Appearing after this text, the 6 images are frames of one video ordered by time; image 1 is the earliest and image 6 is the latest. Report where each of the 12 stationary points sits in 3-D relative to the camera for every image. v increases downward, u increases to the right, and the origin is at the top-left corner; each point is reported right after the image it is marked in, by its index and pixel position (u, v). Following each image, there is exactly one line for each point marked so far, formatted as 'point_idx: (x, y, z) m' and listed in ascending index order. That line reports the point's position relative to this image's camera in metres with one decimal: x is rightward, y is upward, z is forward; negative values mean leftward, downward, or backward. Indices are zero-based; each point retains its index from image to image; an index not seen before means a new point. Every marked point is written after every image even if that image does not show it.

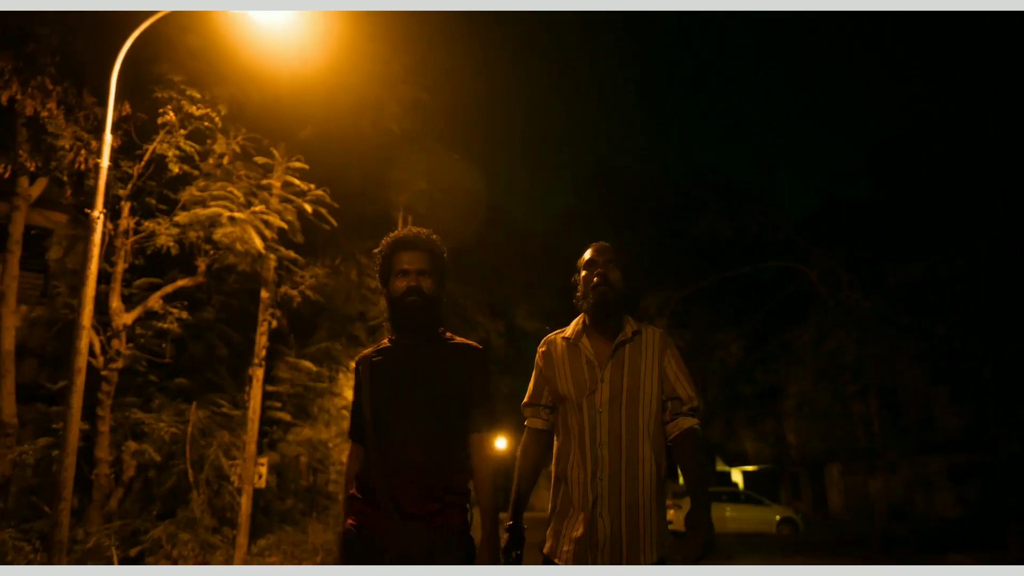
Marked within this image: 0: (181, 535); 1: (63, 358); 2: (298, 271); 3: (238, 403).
0: (-4.6, -3.6, +13.4) m
1: (-6.9, -1.1, +14.4) m
2: (-3.2, +0.2, +14.2) m
3: (-4.4, -1.9, +15.1) m
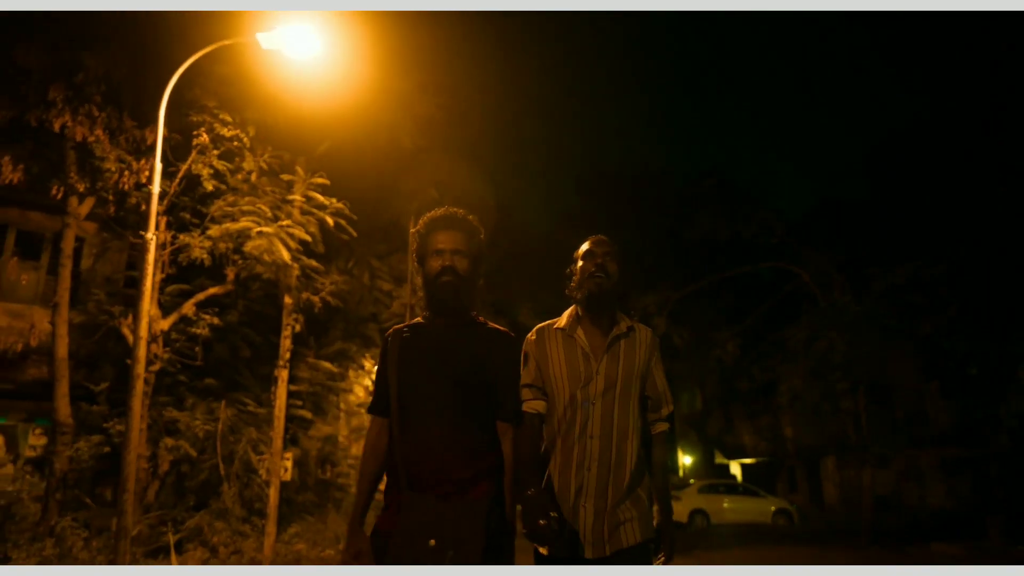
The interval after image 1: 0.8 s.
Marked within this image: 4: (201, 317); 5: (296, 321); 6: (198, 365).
0: (-4.5, -3.7, +14.2) m
1: (-6.8, -1.2, +15.2) m
2: (-3.1, +0.1, +15.0) m
3: (-4.3, -2.0, +15.9) m
4: (-4.7, -0.5, +14.3) m
5: (-3.4, -0.6, +14.8) m
6: (-5.1, -1.3, +15.3) m
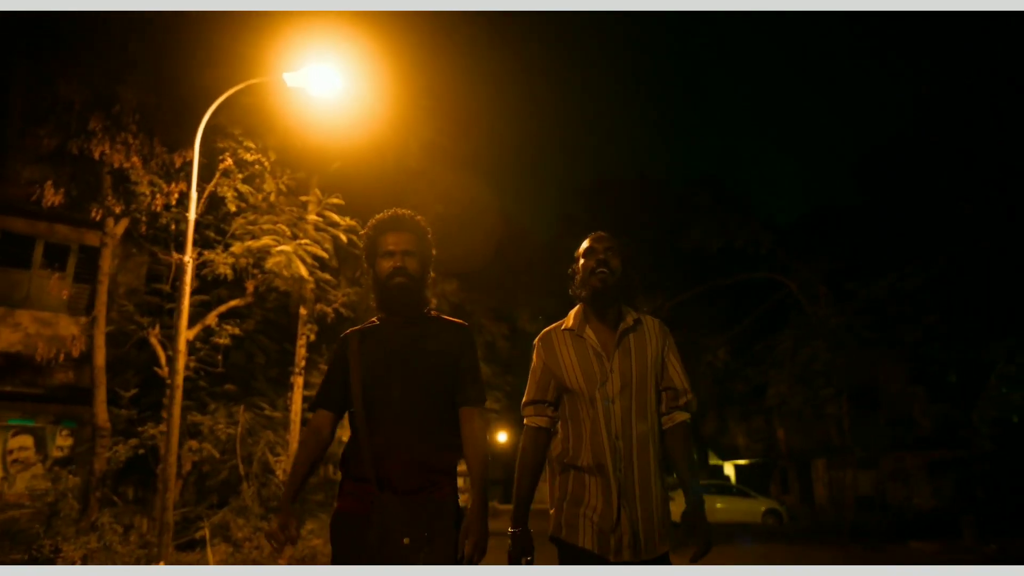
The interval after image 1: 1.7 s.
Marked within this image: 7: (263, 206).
0: (-4.5, -3.8, +15.0) m
1: (-6.8, -1.4, +16.0) m
2: (-3.1, 0.0, +15.7) m
3: (-4.3, -2.1, +16.7) m
4: (-4.7, -0.7, +15.1) m
5: (-3.4, -0.7, +15.6) m
6: (-5.1, -1.5, +16.0) m
7: (-4.0, +1.3, +14.8) m
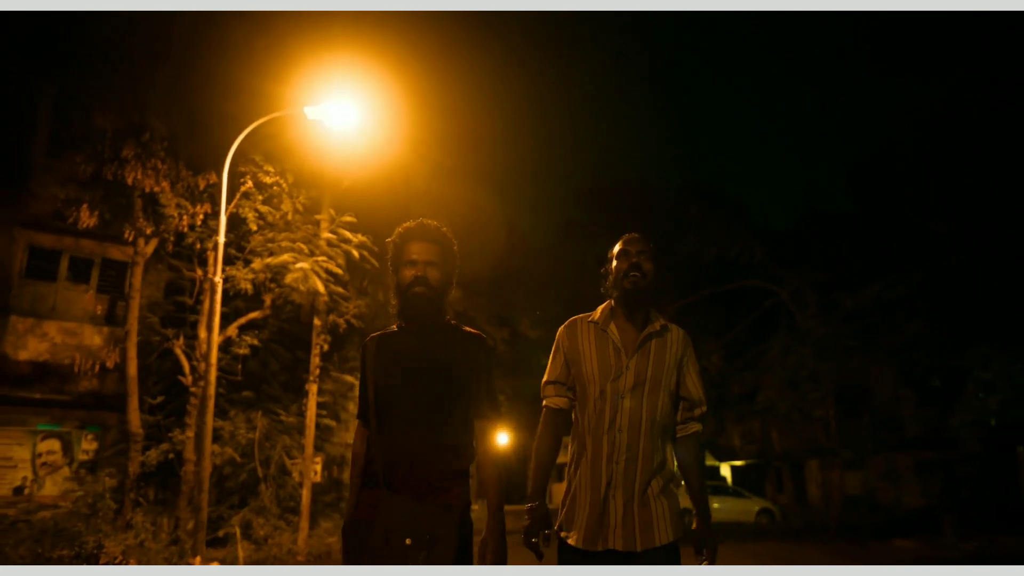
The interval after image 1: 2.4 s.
0: (-4.5, -4.0, +15.8) m
1: (-6.8, -1.6, +16.7) m
2: (-3.1, -0.2, +16.5) m
3: (-4.2, -2.3, +17.4) m
4: (-4.7, -0.8, +15.8) m
5: (-3.4, -0.9, +16.4) m
6: (-5.1, -1.7, +16.8) m
7: (-4.0, +1.1, +15.6) m
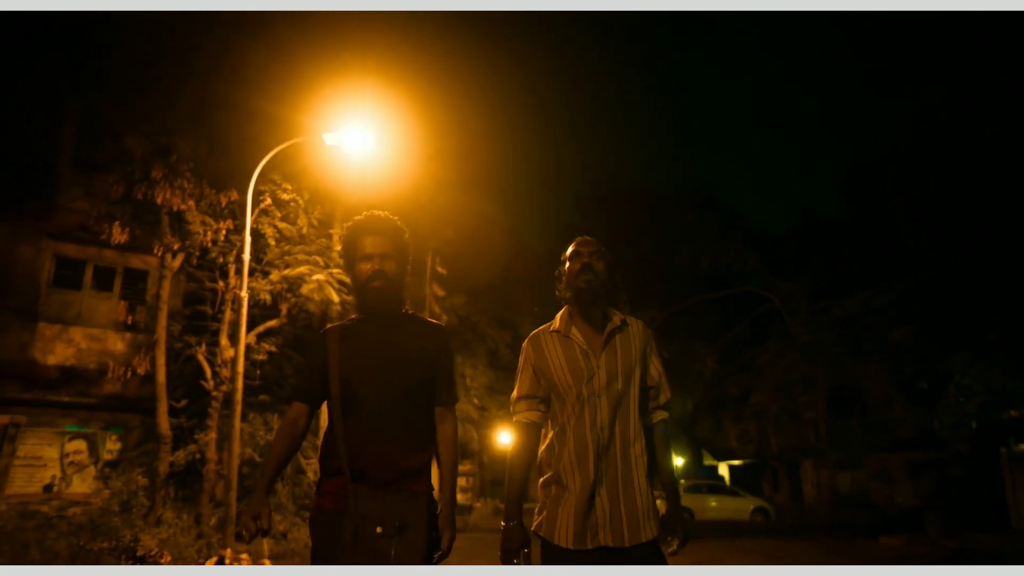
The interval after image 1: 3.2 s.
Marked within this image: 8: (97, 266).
0: (-4.4, -4.1, +16.5) m
1: (-6.7, -1.7, +17.5) m
2: (-3.0, -0.3, +17.2) m
3: (-4.2, -2.4, +18.2) m
4: (-4.6, -1.0, +16.6) m
5: (-3.3, -1.1, +17.1) m
6: (-5.0, -1.8, +17.5) m
7: (-3.9, +1.0, +16.3) m
8: (-9.0, +0.5, +19.6) m
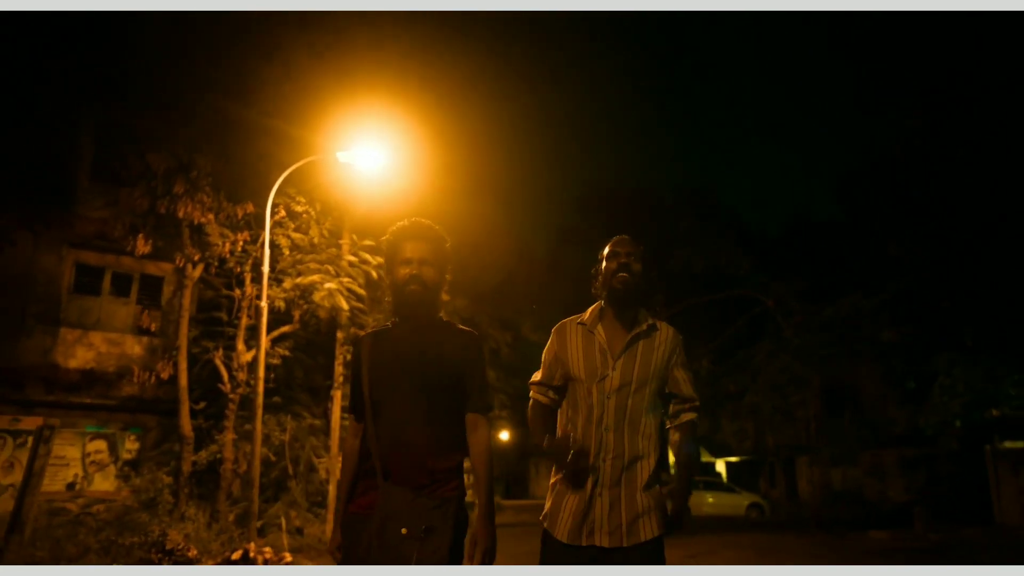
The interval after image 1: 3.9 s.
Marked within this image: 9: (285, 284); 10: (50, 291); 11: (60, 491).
0: (-4.4, -4.2, +17.2) m
1: (-6.7, -1.8, +18.2) m
2: (-3.0, -0.4, +17.9) m
3: (-4.1, -2.5, +18.8) m
4: (-4.6, -1.1, +17.3) m
5: (-3.3, -1.1, +17.8) m
6: (-5.0, -1.9, +18.2) m
7: (-3.9, +0.9, +17.0) m
8: (-9.0, +0.4, +20.3) m
9: (-4.2, +0.2, +16.5) m
10: (-9.9, 0.0, +19.4) m
11: (-9.5, -4.2, +18.9) m
